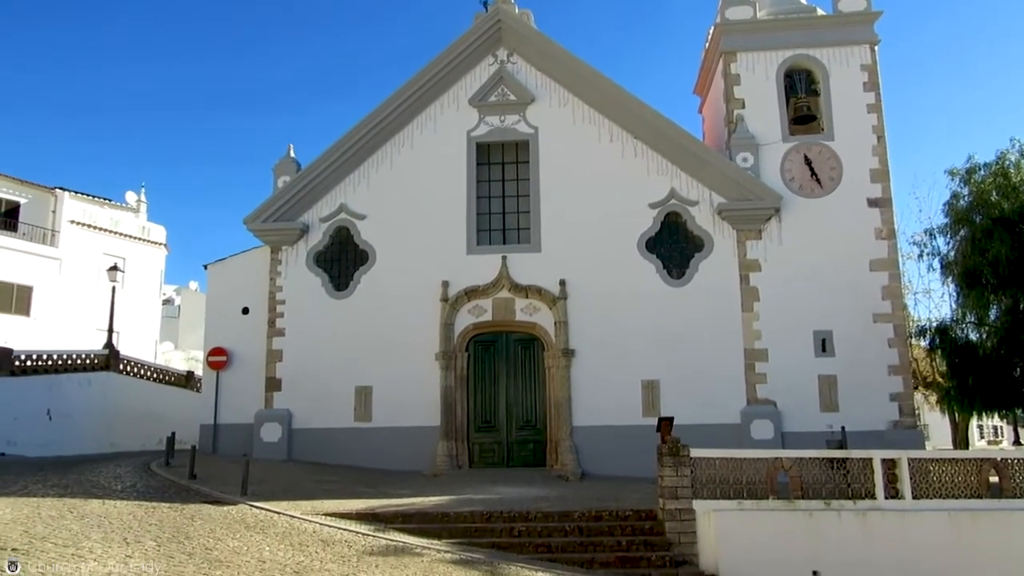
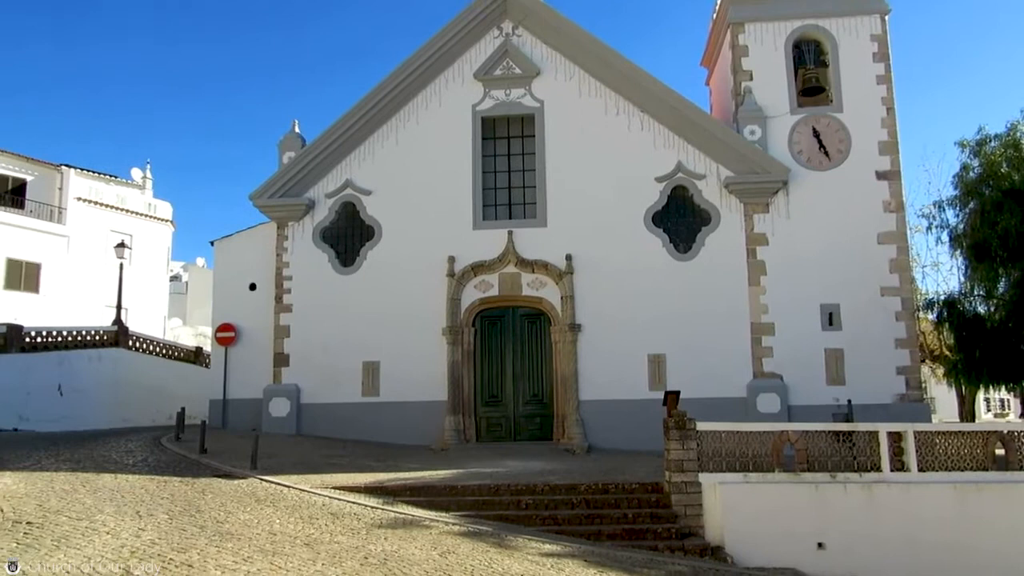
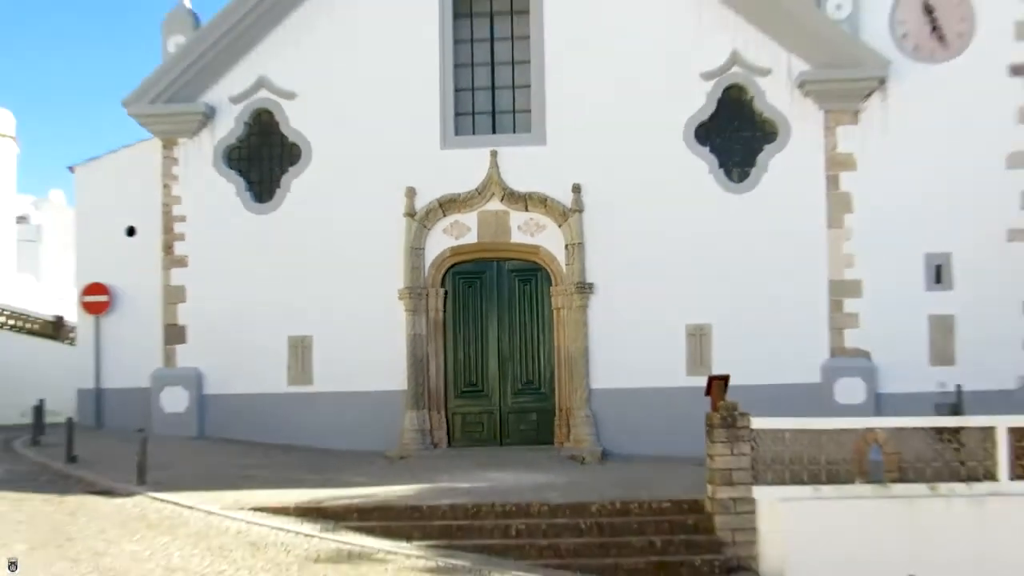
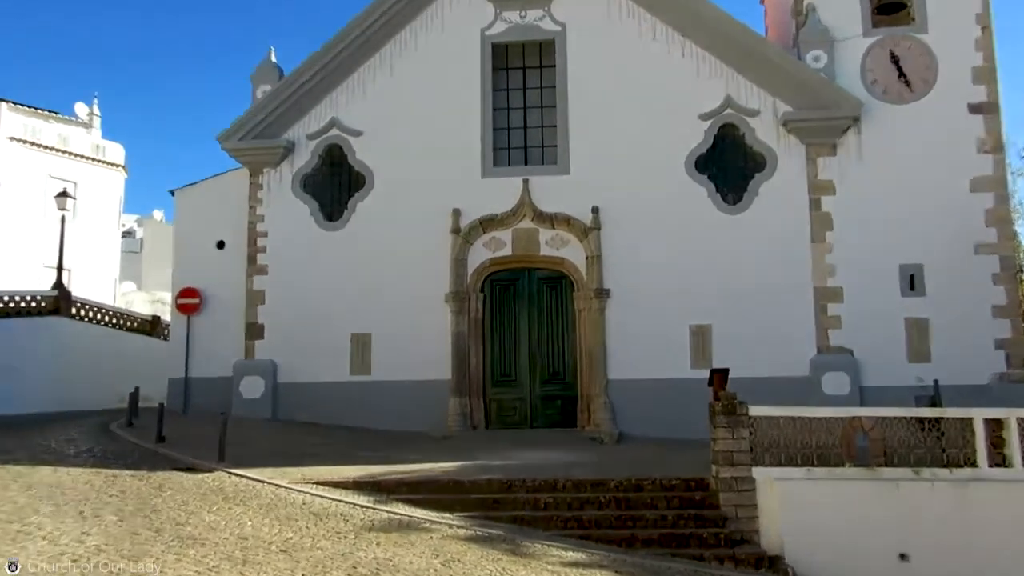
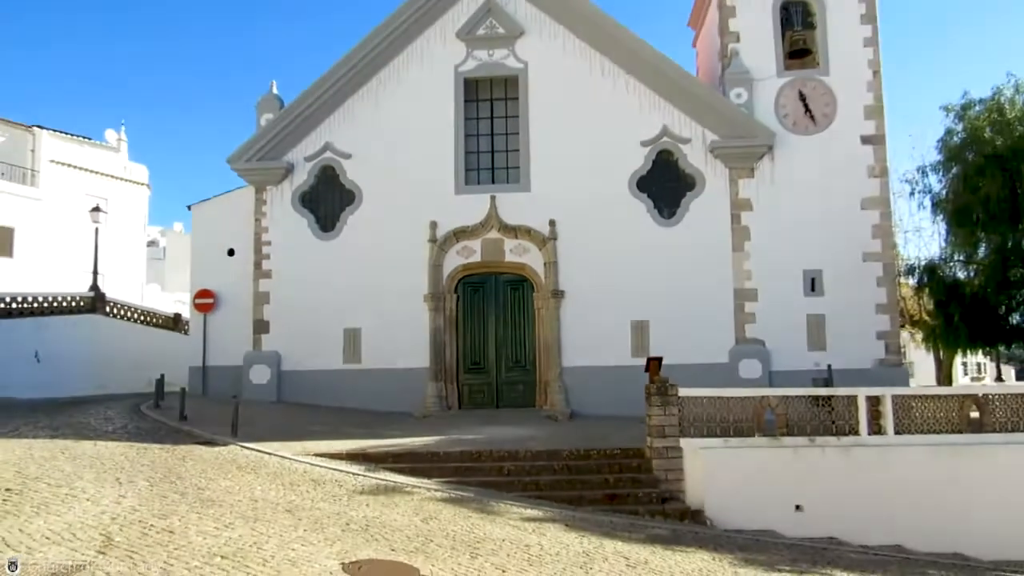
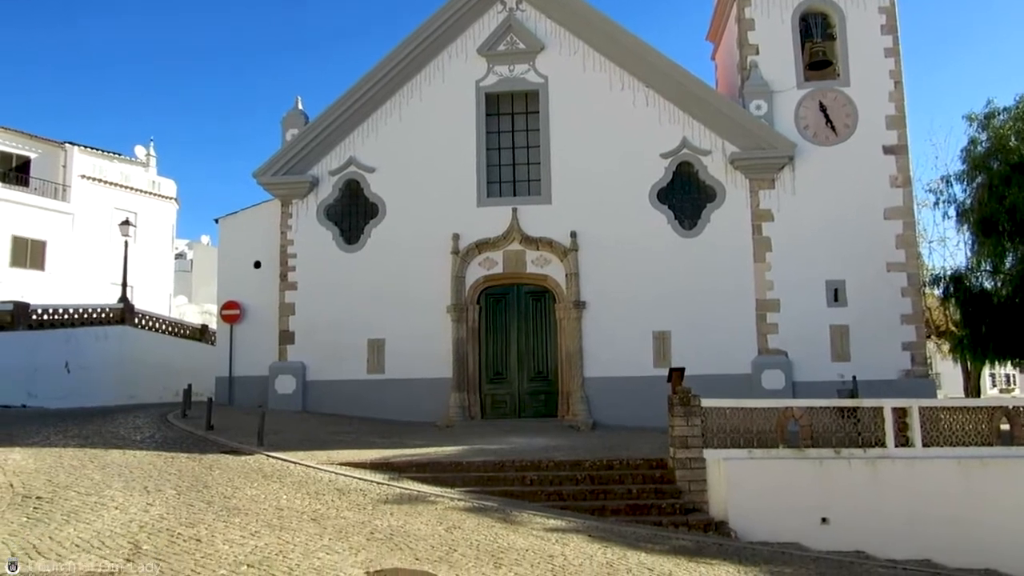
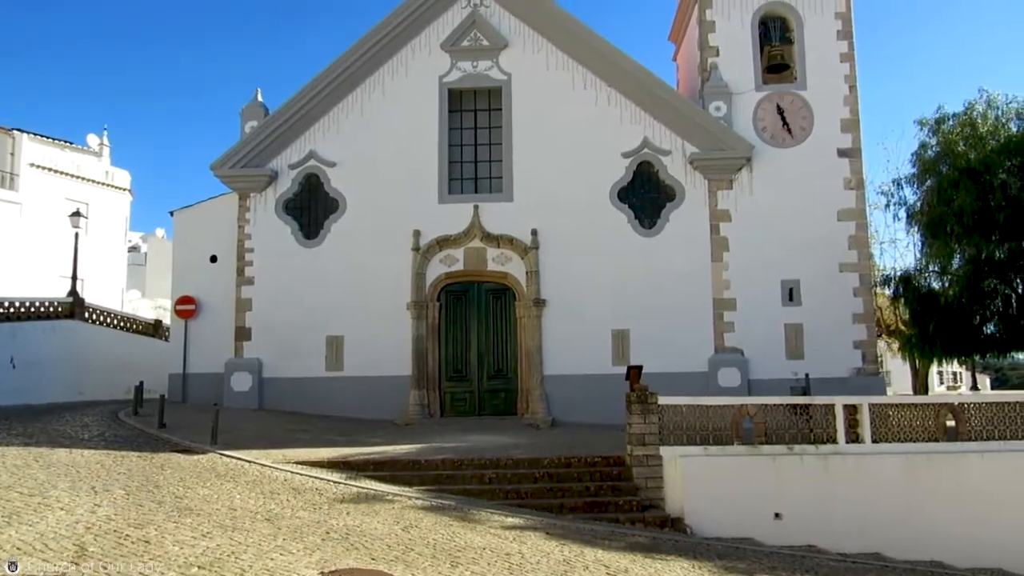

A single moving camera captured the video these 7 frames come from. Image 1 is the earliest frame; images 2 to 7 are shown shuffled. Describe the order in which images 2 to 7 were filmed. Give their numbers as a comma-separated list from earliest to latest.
2, 6, 4, 3, 5, 7
